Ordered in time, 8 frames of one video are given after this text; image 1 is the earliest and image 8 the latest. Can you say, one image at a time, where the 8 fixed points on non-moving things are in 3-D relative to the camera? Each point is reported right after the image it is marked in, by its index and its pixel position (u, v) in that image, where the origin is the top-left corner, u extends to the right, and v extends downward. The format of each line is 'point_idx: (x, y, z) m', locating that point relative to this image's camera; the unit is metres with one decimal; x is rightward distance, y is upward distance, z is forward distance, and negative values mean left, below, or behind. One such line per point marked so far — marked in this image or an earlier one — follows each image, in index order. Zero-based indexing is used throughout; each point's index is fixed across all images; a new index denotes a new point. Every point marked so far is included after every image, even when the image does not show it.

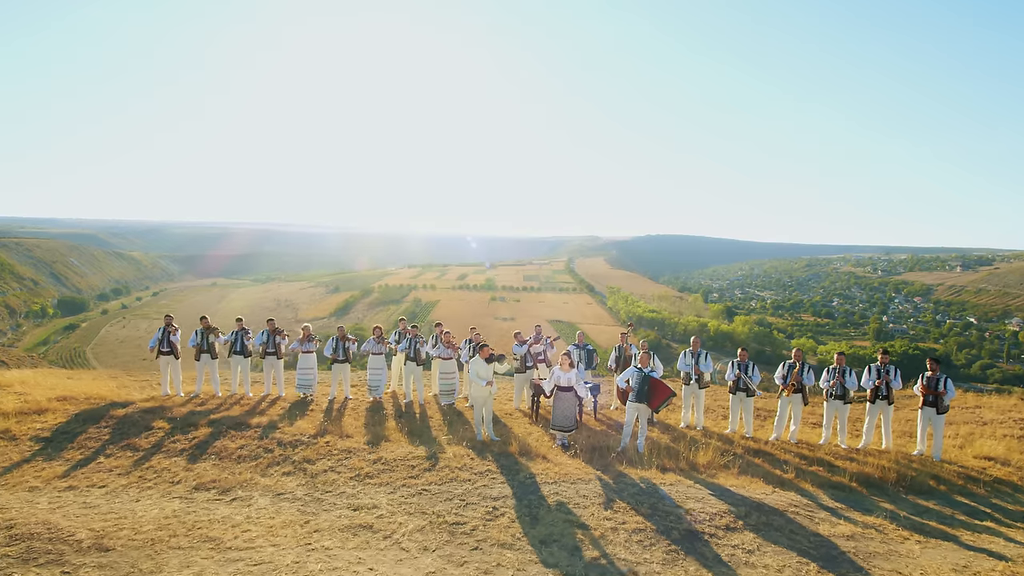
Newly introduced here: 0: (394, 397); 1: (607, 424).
0: (-3.2, -3.0, +15.9) m
1: (+2.2, -3.3, +13.8) m
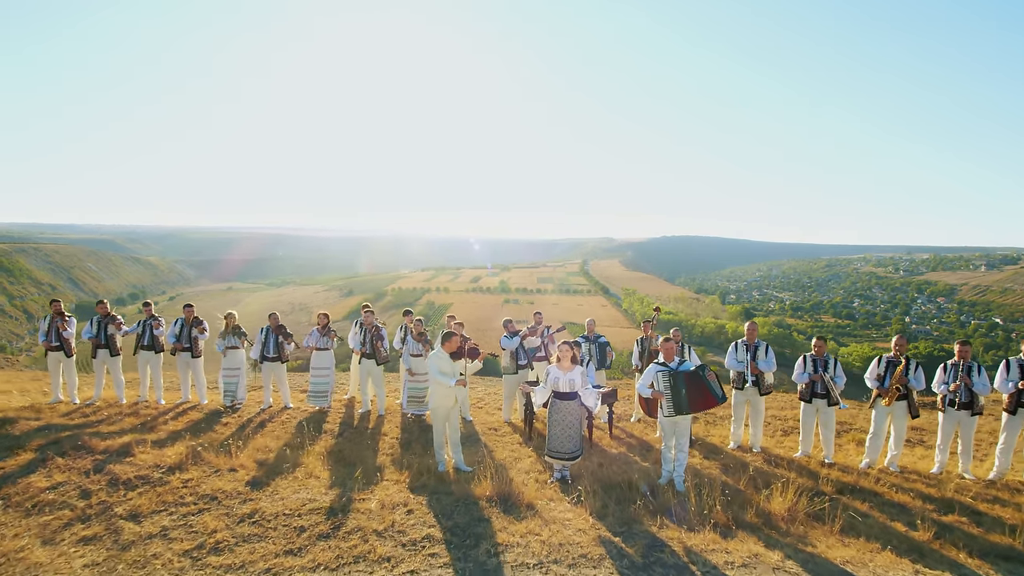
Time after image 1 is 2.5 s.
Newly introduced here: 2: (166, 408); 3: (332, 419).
0: (-3.4, -2.5, +12.2) m
1: (+2.0, -2.7, +9.9) m
2: (-7.1, -2.5, +12.0) m
3: (-3.3, -2.4, +10.7) m
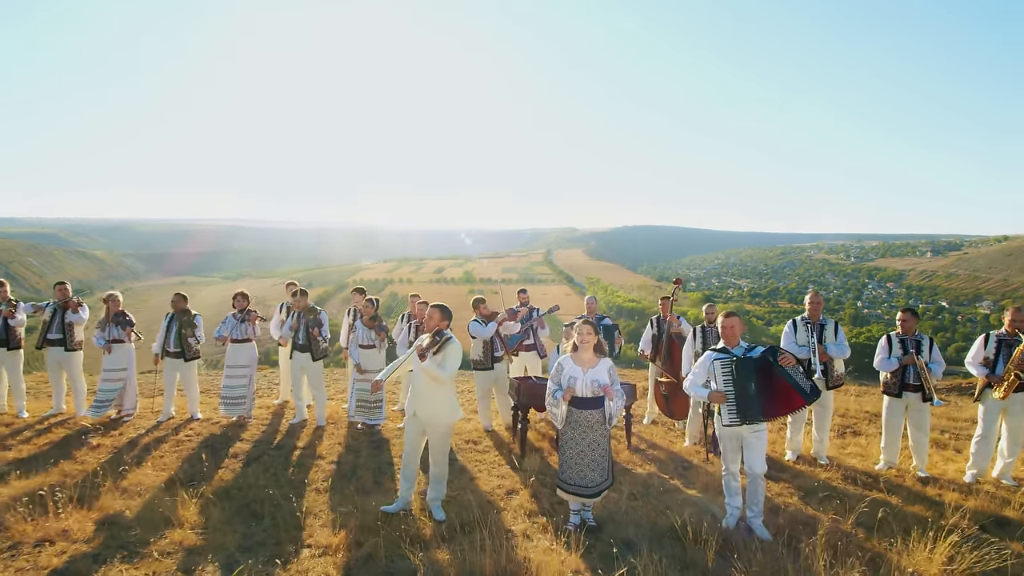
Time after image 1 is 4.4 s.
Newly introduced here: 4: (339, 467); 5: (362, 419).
0: (-3.7, -2.0, +9.3) m
1: (+1.8, -2.2, +7.4) m
2: (-7.4, -2.1, +8.8) m
3: (-3.5, -2.0, +7.8) m
4: (-2.0, -2.1, +6.6) m
5: (-2.2, -2.0, +8.6) m
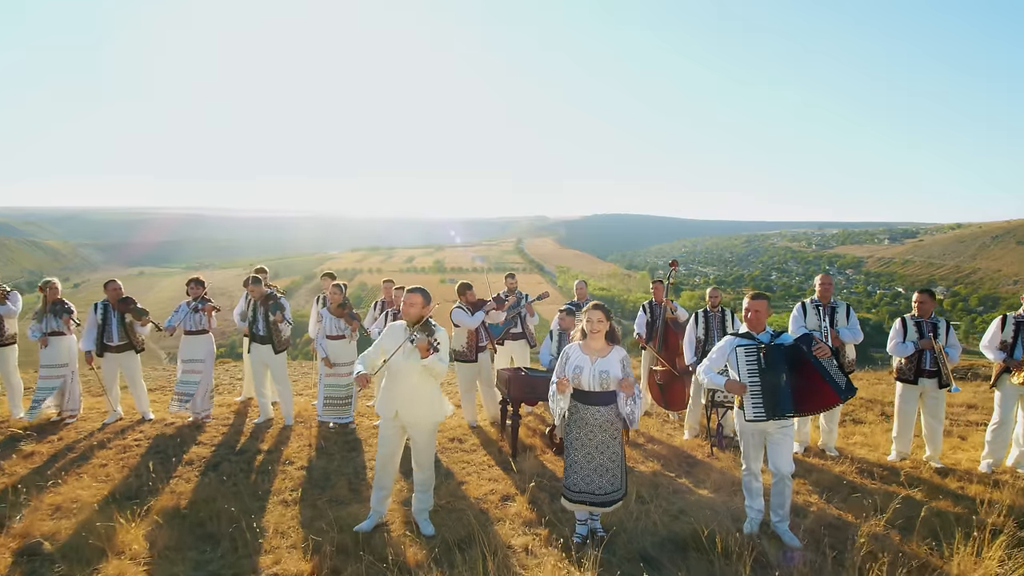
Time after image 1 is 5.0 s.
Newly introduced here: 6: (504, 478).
0: (-3.9, -1.8, +8.4) m
1: (+1.7, -2.0, +6.8) m
2: (-7.6, -1.9, +7.8) m
3: (-3.7, -1.8, +7.0) m
4: (-2.1, -1.9, +5.9) m
5: (-2.4, -1.8, +7.8) m
6: (-0.1, -2.0, +6.0) m
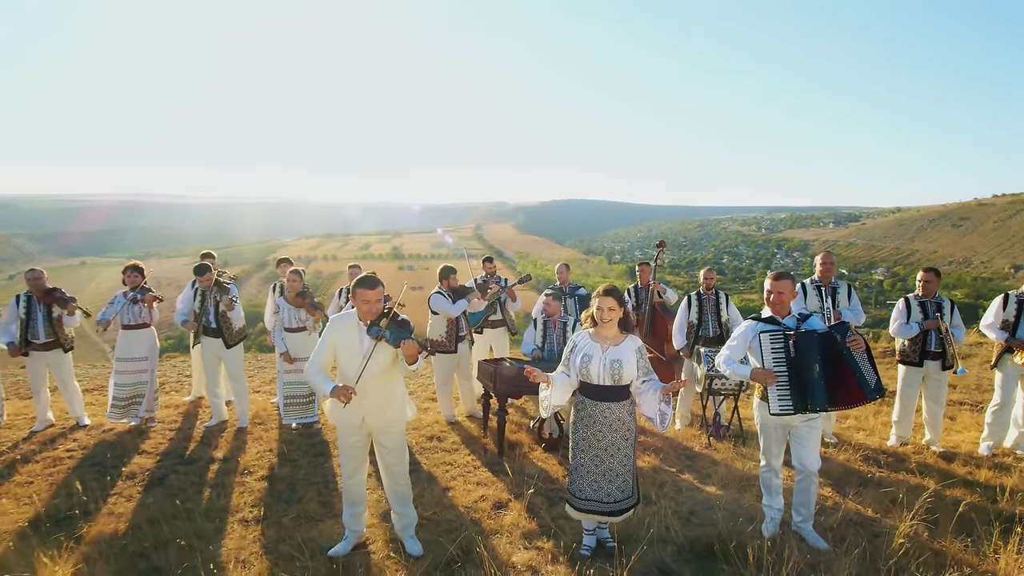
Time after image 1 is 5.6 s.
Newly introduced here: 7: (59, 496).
0: (-4.2, -1.6, +7.6) m
1: (+1.5, -1.8, +6.3) m
2: (-7.8, -1.8, +6.7) m
3: (-3.8, -1.7, +6.2) m
4: (-2.1, -1.8, +5.2) m
5: (-2.6, -1.6, +7.1) m
6: (-0.2, -1.8, +5.4) m
7: (-3.8, -1.7, +4.9) m
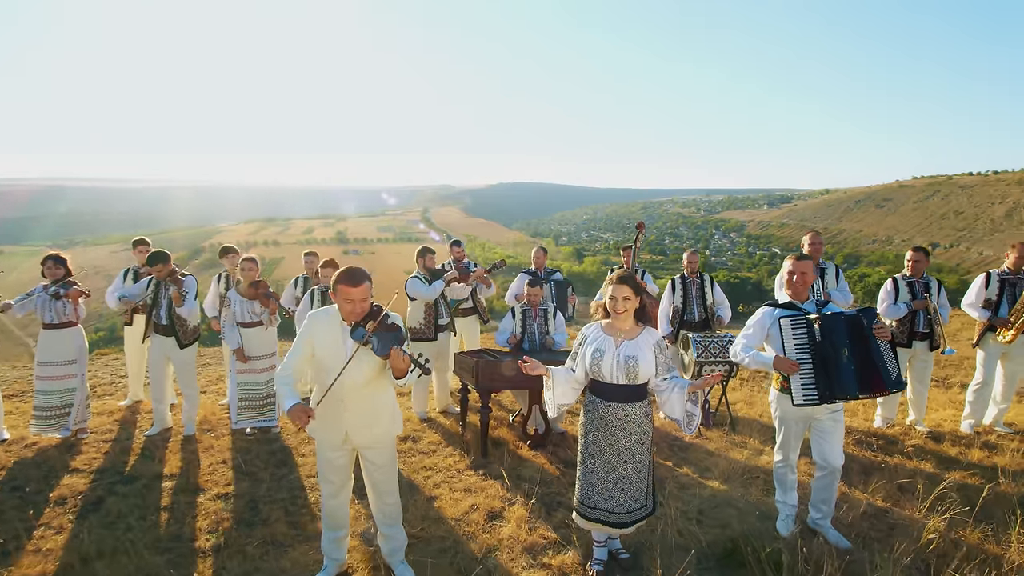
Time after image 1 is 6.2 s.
0: (-4.4, -1.5, +6.7) m
1: (+1.4, -1.6, +6.0) m
2: (-7.9, -1.8, +5.6) m
3: (-3.9, -1.6, +5.4) m
4: (-2.2, -1.7, +4.5) m
5: (-2.9, -1.5, +6.4) m
6: (-0.3, -1.7, +4.9) m
7: (-3.8, -1.7, +4.1) m
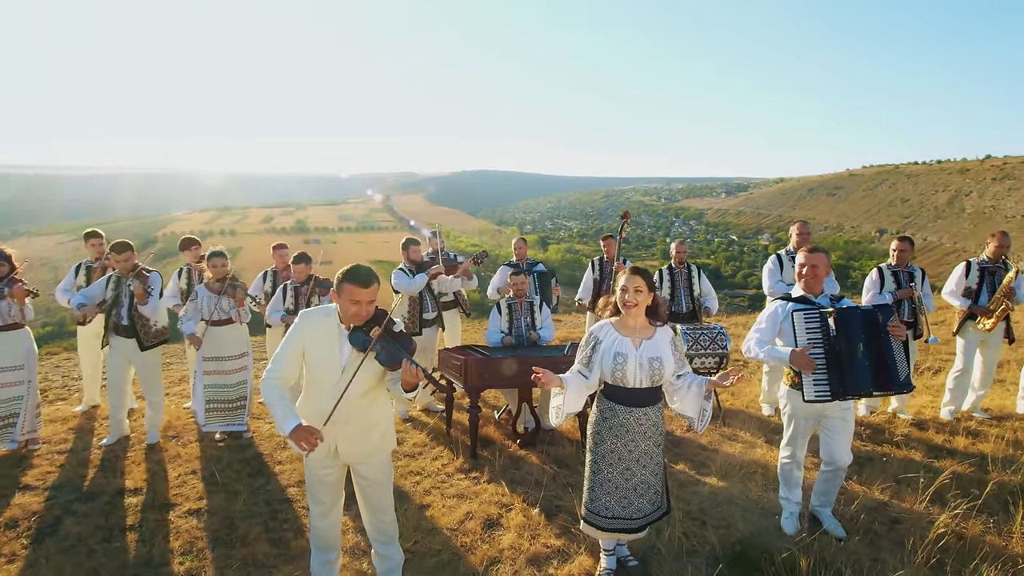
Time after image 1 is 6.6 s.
0: (-4.6, -1.5, +6.2) m
1: (+1.3, -1.5, +5.9) m
2: (-8.0, -1.8, +4.9) m
3: (-4.0, -1.6, +4.9) m
4: (-2.2, -1.7, +4.2) m
5: (-3.0, -1.4, +6.0) m
6: (-0.3, -1.7, +4.7) m
7: (-3.8, -1.7, +3.6) m
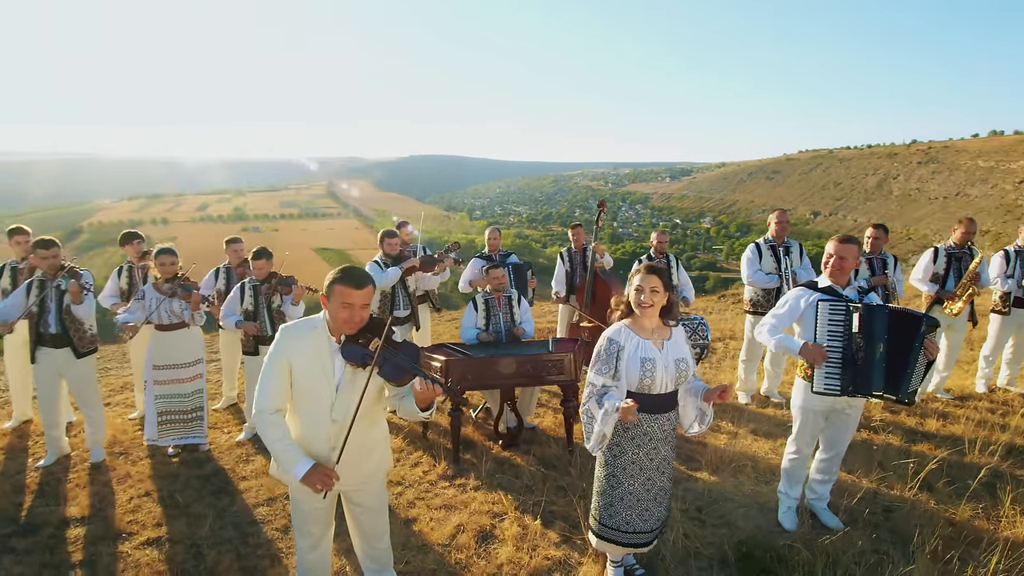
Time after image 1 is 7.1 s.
0: (-4.8, -1.5, +5.6) m
1: (+1.1, -1.5, +5.7) m
2: (-8.0, -1.9, +4.0) m
3: (-4.1, -1.7, +4.3) m
4: (-2.2, -1.7, +3.8) m
5: (-3.2, -1.4, +5.5) m
6: (-0.4, -1.6, +4.4) m
7: (-3.8, -1.8, +3.1) m
